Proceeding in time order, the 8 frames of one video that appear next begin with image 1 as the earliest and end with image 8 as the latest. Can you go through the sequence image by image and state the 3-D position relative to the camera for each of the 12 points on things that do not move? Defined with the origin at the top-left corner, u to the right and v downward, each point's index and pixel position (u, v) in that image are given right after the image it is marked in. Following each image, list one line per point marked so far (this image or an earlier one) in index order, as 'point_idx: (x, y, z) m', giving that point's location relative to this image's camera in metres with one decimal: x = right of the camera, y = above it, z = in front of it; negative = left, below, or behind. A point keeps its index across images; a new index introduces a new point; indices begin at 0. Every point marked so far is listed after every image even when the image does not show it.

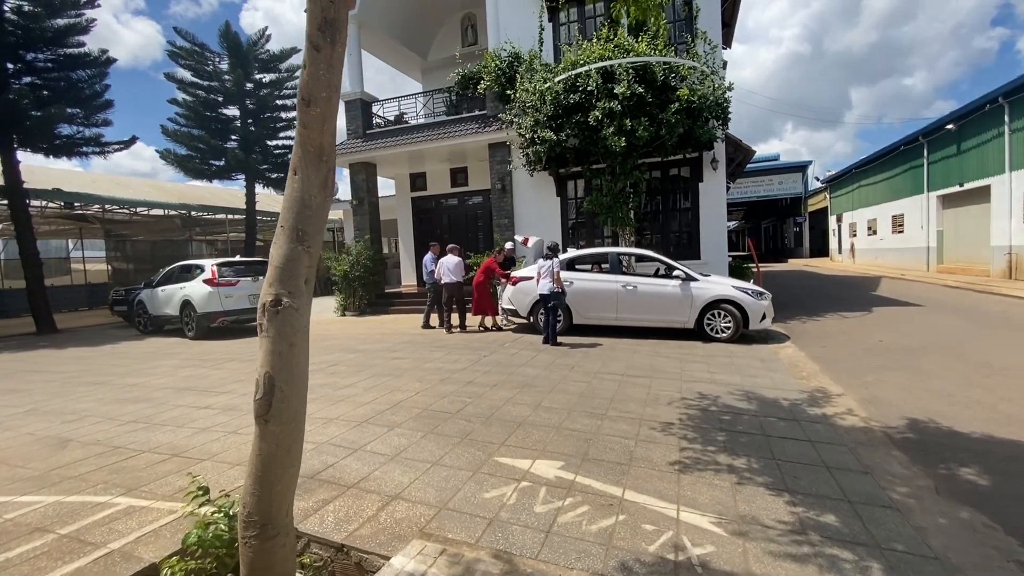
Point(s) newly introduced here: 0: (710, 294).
0: (+3.3, -0.1, +8.0) m
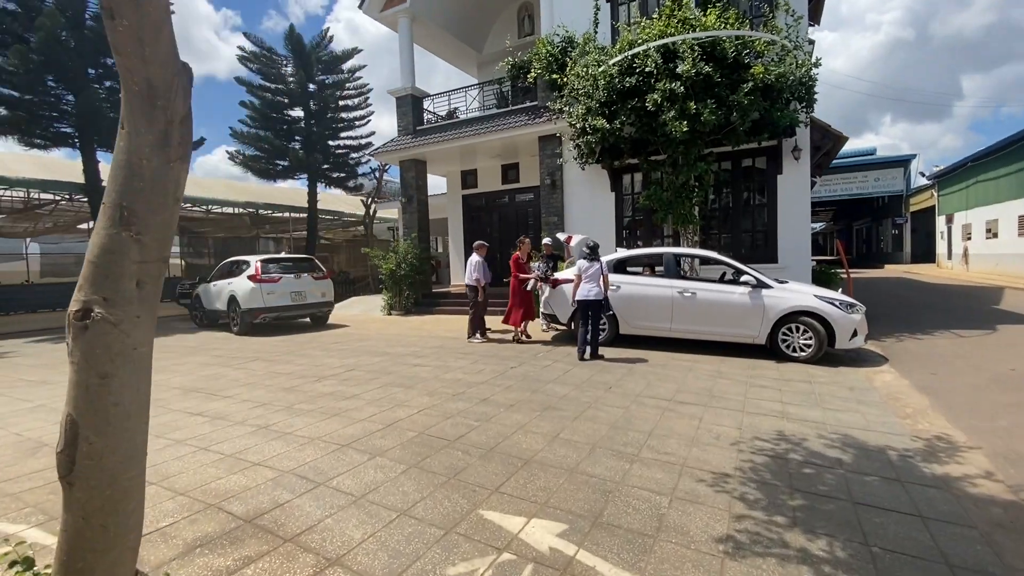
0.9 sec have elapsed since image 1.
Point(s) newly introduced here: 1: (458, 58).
0: (+3.8, -0.2, +6.7) m
1: (-1.9, +8.0, +17.0) m
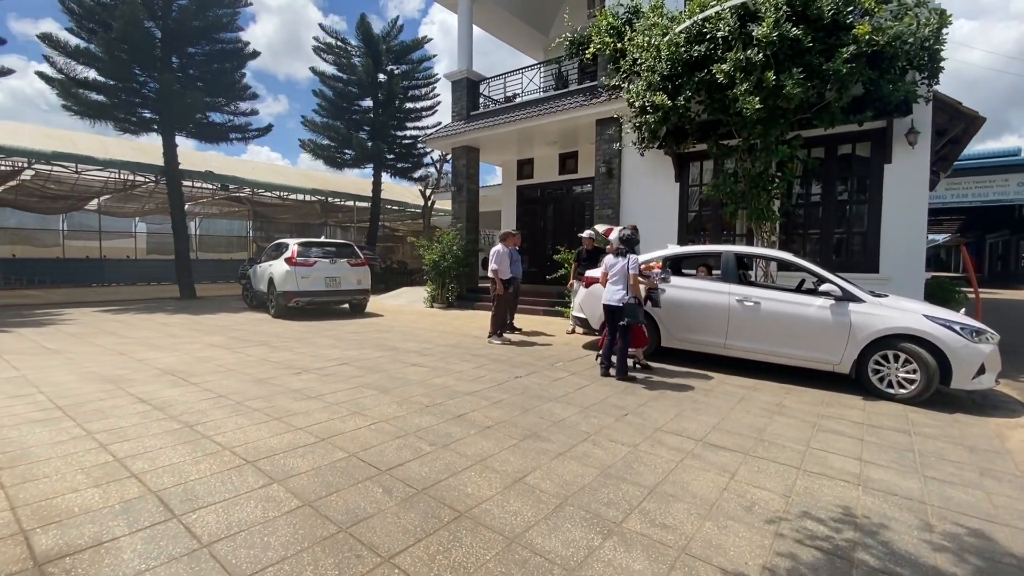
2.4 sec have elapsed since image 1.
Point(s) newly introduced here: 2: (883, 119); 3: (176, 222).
0: (+3.9, -0.4, +5.1) m
1: (+0.4, +8.2, +16.1) m
2: (+6.0, +2.7, +7.9) m
3: (-10.8, +2.1, +15.7) m
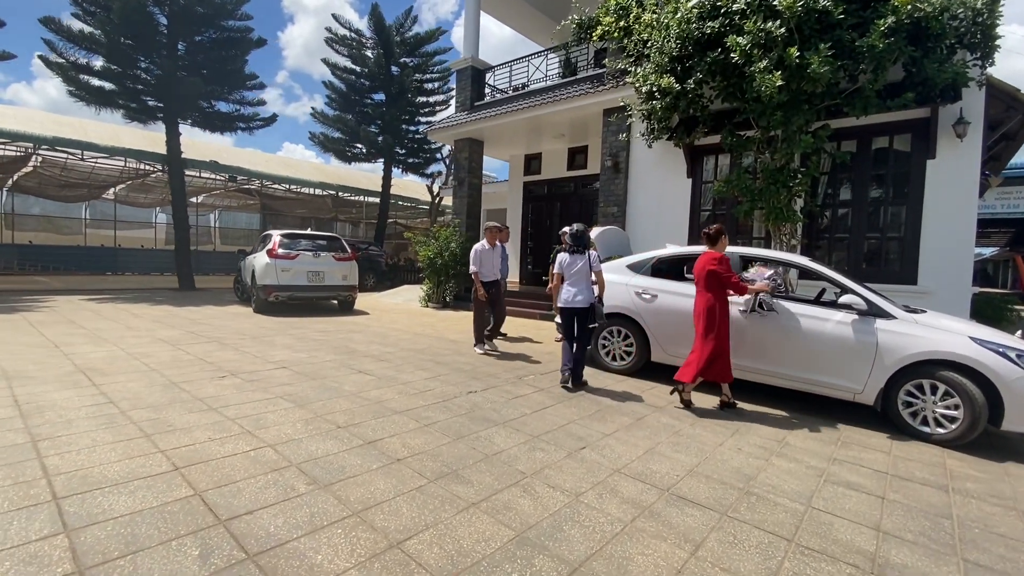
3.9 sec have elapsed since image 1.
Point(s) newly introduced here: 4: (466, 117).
0: (+3.5, -0.5, +4.2) m
1: (+0.8, +8.1, +15.3) m
2: (+5.8, +2.5, +6.8) m
3: (-10.6, +2.4, +15.4) m
4: (-1.2, +4.4, +12.5) m
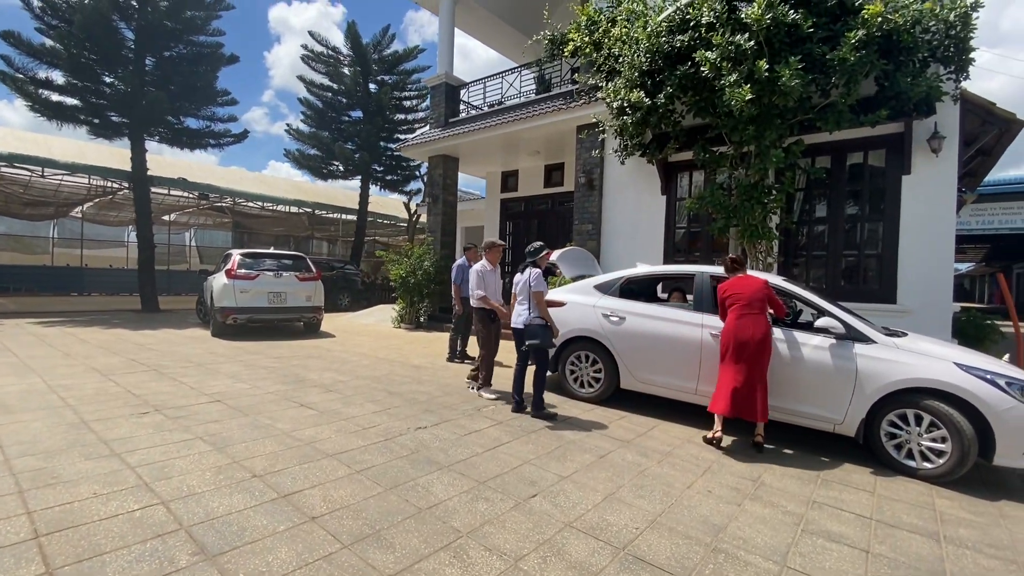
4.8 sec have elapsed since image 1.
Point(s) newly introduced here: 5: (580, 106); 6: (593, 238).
0: (+3.1, -0.7, +3.9) m
1: (0.0, +7.5, +15.2) m
2: (+5.3, +2.3, +6.7) m
3: (-11.3, +1.7, +14.8) m
4: (-1.8, +3.9, +12.3) m
5: (+1.3, +3.5, +9.3) m
6: (+1.6, +1.0, +9.6) m
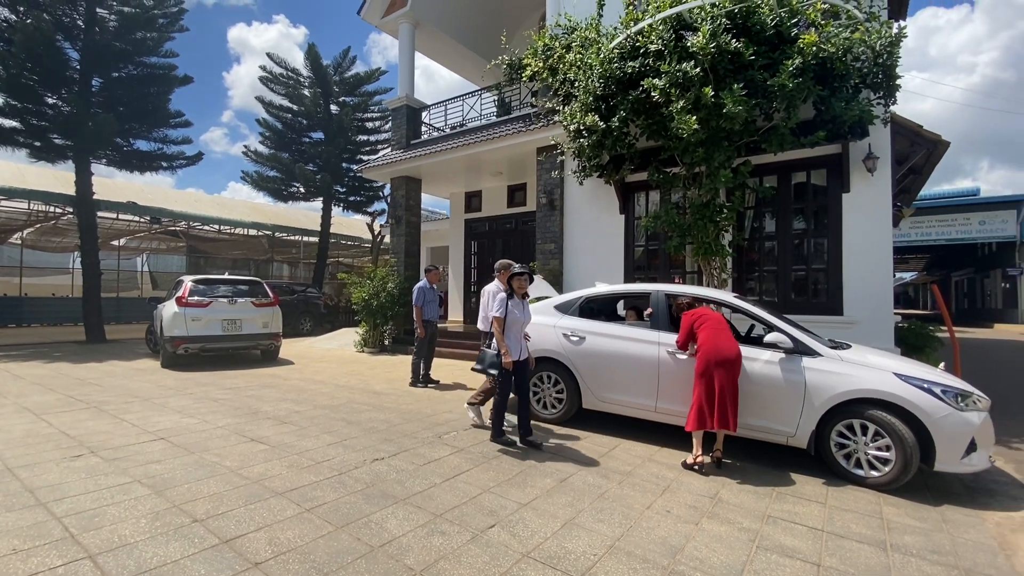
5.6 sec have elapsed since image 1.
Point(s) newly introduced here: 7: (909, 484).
0: (+2.8, -0.8, +4.0) m
1: (-1.2, +6.9, +15.5) m
2: (+4.8, +2.1, +7.1) m
3: (-12.4, +0.9, +14.1) m
4: (-2.8, +3.3, +12.2) m
5: (+0.5, +3.1, +9.5) m
6: (+0.9, +0.6, +9.7) m
7: (+3.3, -1.6, +4.0) m
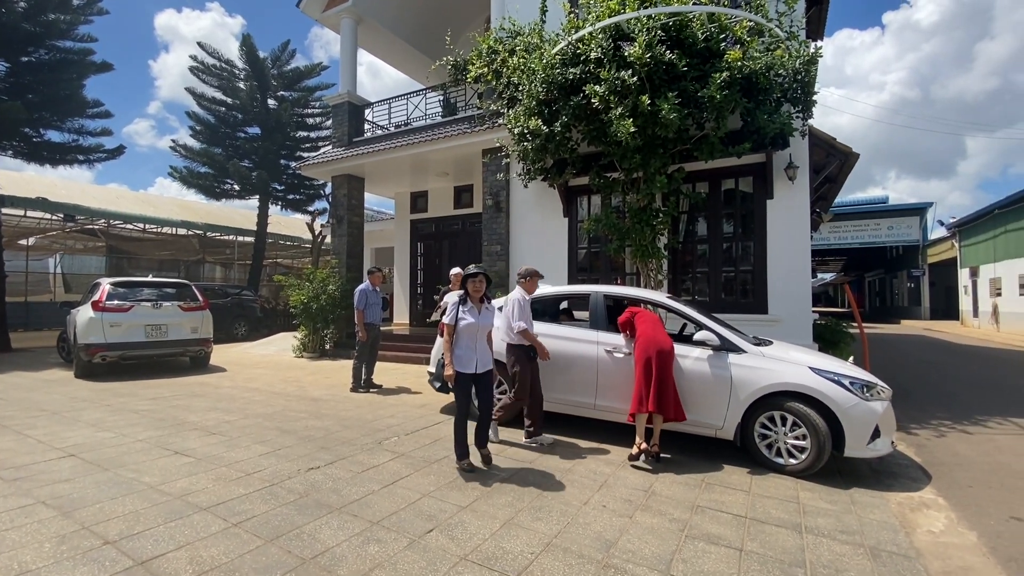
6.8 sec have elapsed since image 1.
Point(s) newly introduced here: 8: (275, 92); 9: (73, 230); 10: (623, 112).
0: (+2.3, -0.8, +4.3) m
1: (-2.9, +6.8, +15.3) m
2: (+3.9, +2.1, +7.6) m
3: (-13.9, +0.8, +12.8) m
4: (-4.1, +3.3, +11.9) m
5: (-0.5, +3.1, +9.5) m
6: (-0.2, +0.6, +9.8) m
7: (+2.8, -1.6, +4.4) m
8: (-9.4, +7.8, +19.2) m
9: (-14.9, +2.0, +16.4) m
10: (+1.5, +2.4, +6.6) m
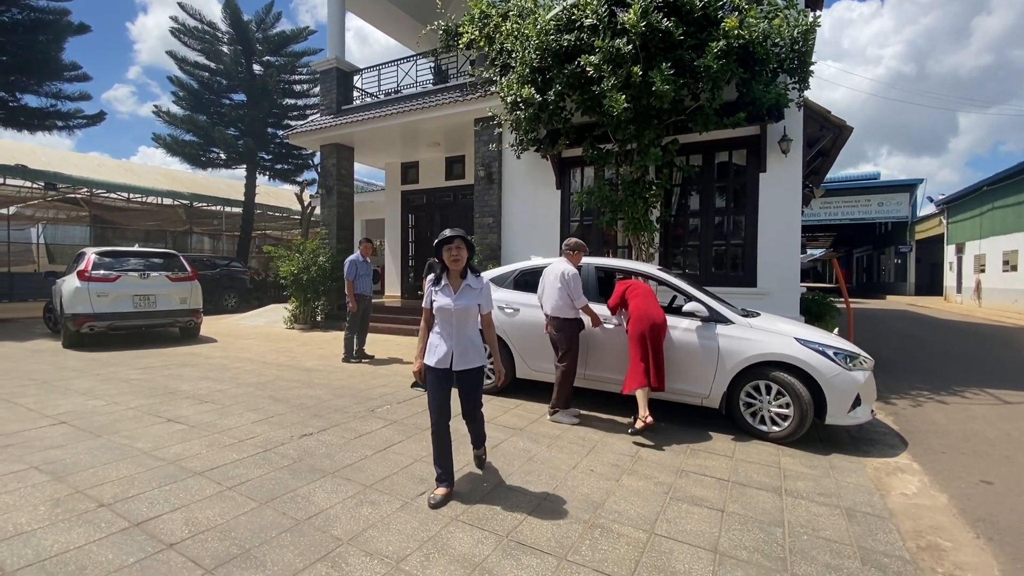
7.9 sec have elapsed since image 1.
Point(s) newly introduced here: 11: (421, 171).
0: (+2.2, -0.6, +4.4) m
1: (-3.1, +7.7, +14.8) m
2: (+3.8, +2.5, +7.5) m
3: (-14.1, +1.6, +12.5) m
4: (-4.3, +4.0, +11.6) m
5: (-0.7, +3.6, +9.3) m
6: (-0.4, +1.1, +9.7) m
7: (+2.7, -1.4, +4.5) m
8: (-9.6, +8.9, +18.6) m
9: (-15.2, +3.0, +16.0) m
10: (+1.4, +2.8, +6.5) m
11: (-2.5, +3.2, +13.2) m
